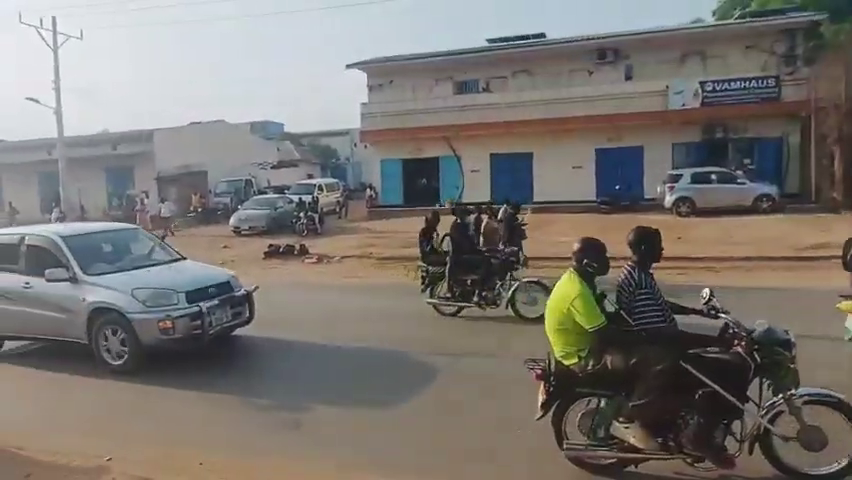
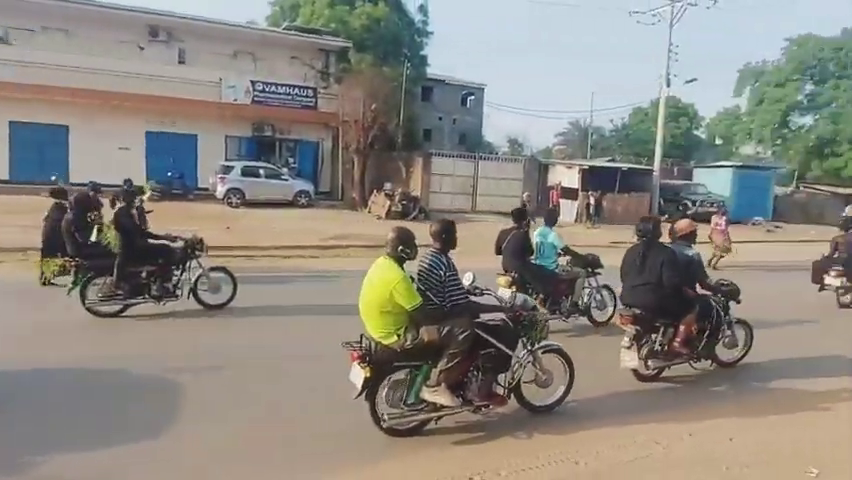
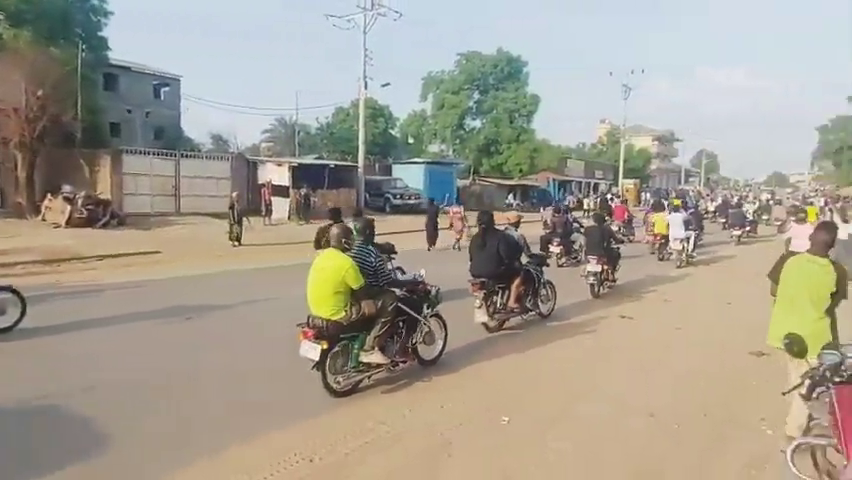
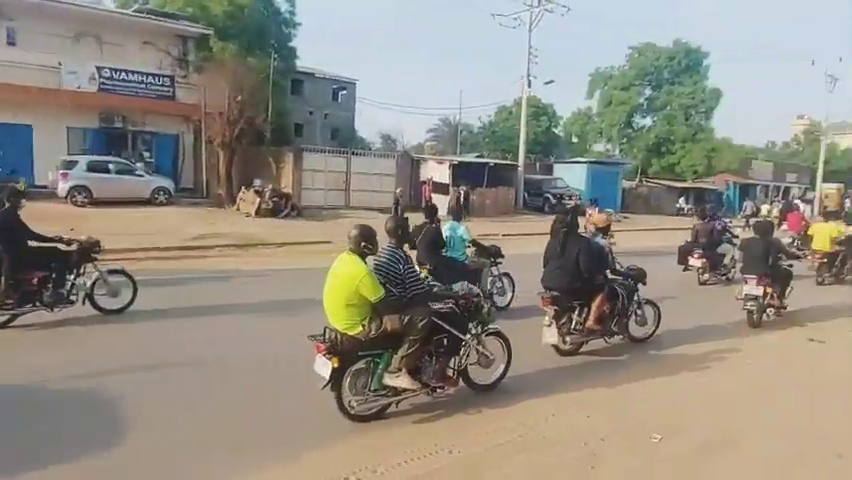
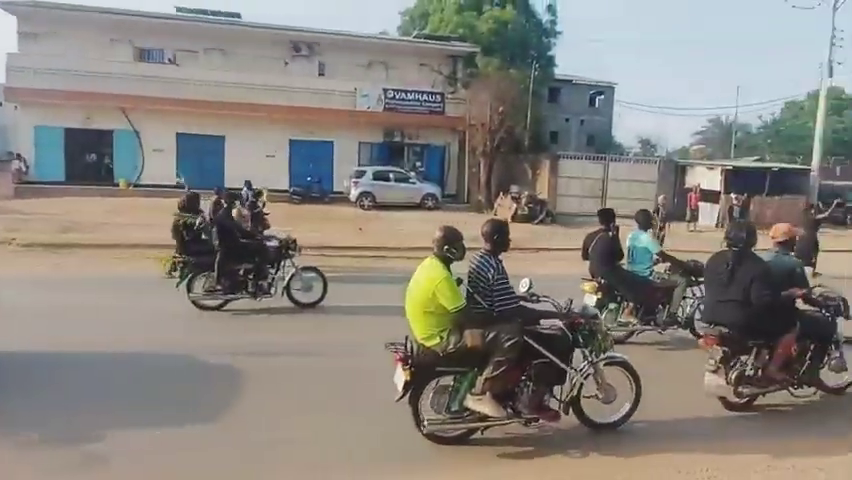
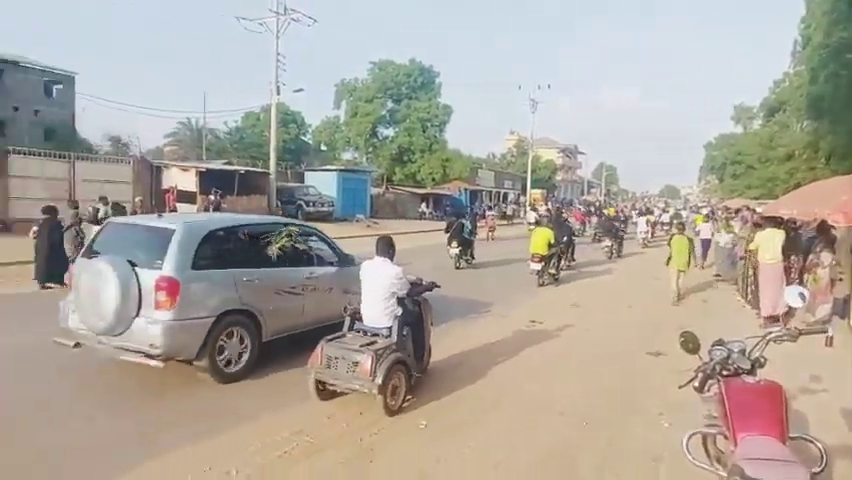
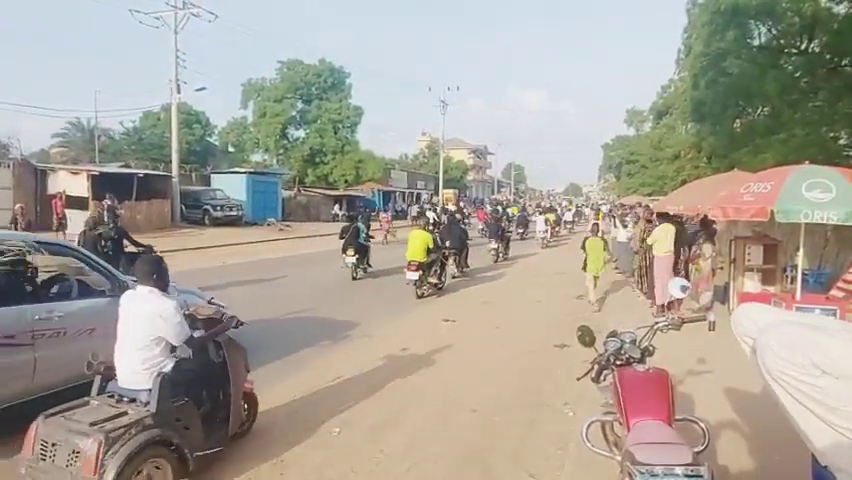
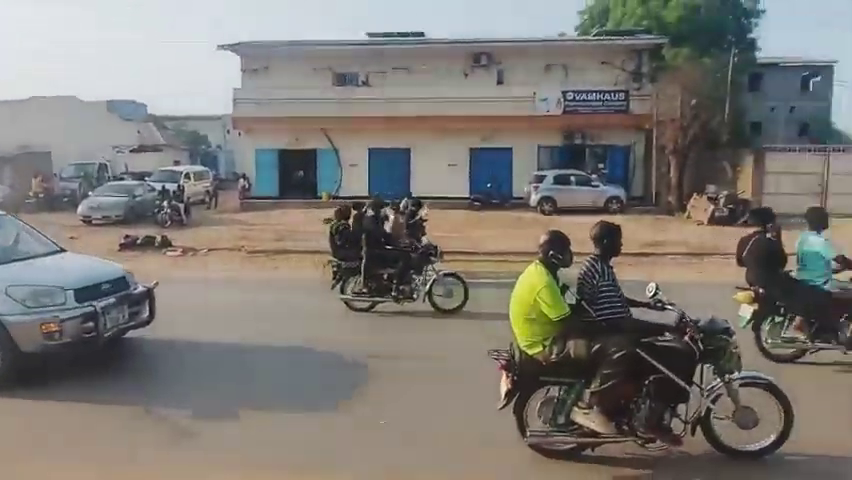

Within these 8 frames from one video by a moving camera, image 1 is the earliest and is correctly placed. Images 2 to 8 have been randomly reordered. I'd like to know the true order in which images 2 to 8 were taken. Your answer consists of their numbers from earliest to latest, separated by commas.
8, 5, 2, 4, 3, 7, 6
